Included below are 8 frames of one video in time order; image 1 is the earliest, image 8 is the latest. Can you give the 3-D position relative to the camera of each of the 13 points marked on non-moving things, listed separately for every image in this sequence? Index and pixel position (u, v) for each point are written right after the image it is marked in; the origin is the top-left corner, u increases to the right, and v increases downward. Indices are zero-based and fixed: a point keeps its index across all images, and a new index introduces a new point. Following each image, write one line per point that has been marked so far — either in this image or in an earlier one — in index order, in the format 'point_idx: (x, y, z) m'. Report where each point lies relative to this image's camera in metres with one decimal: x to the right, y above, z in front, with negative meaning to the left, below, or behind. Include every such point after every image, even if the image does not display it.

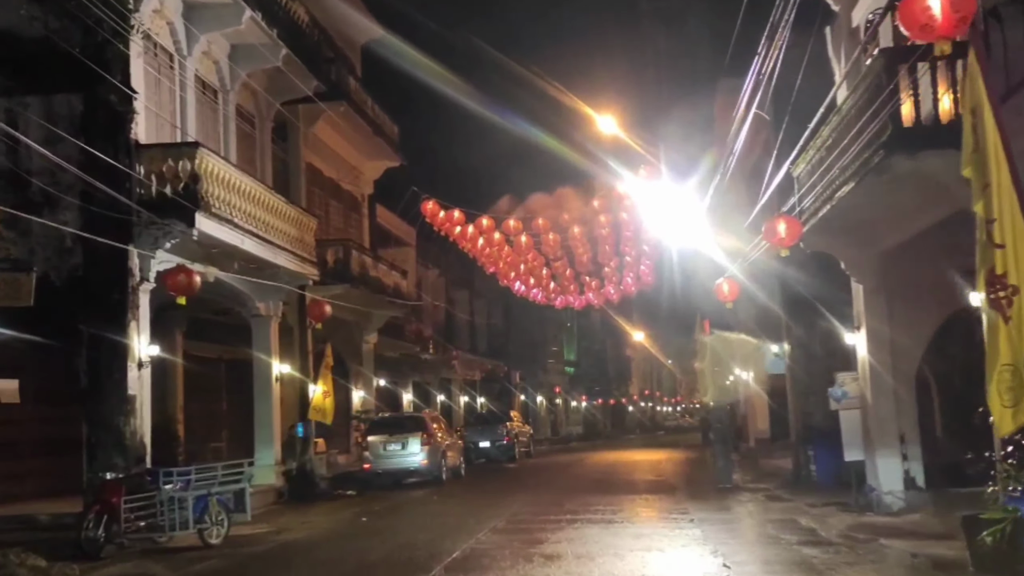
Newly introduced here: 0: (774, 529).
0: (+3.4, -3.1, +13.8) m
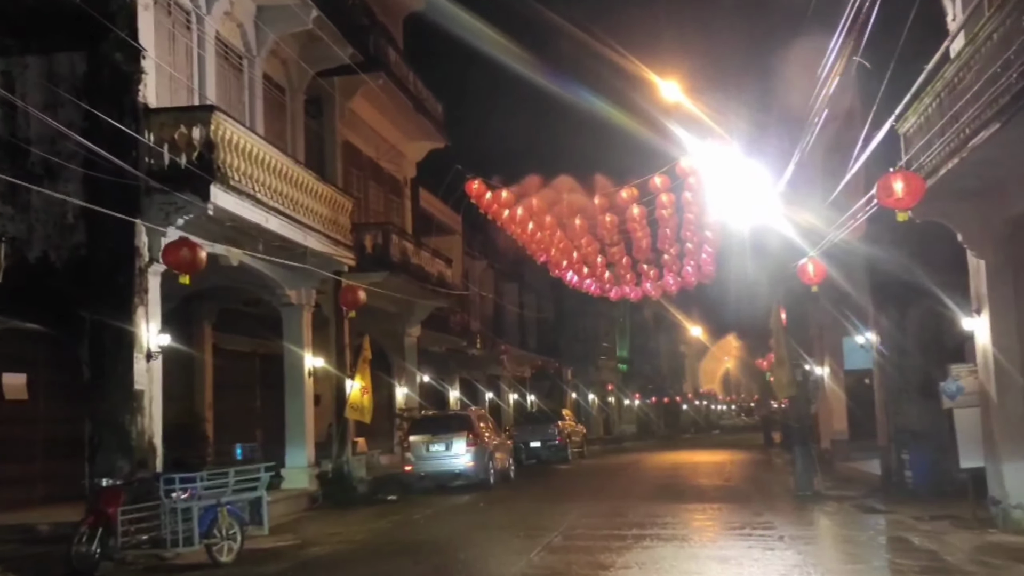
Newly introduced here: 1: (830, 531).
0: (+4.1, -2.9, +11.6) m
1: (+4.2, -3.2, +13.8) m
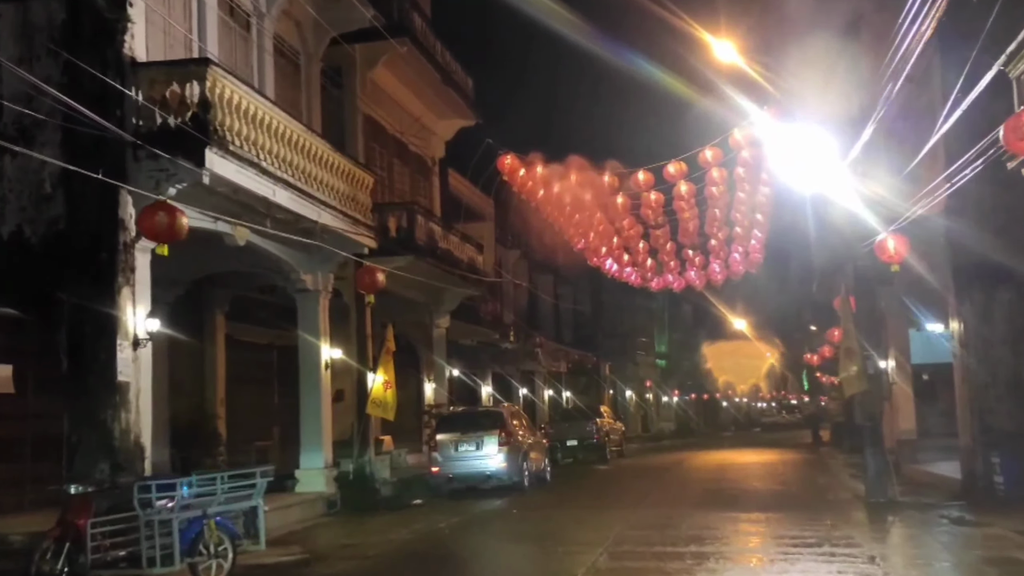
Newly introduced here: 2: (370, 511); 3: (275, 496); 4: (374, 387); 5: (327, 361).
0: (+4.4, -2.6, +9.7) m
1: (+4.6, -2.9, +11.8) m
2: (-2.5, -3.8, +18.2) m
3: (-3.8, -3.4, +17.1) m
4: (-2.6, -1.8, +19.5) m
5: (-3.2, -1.2, +17.9) m
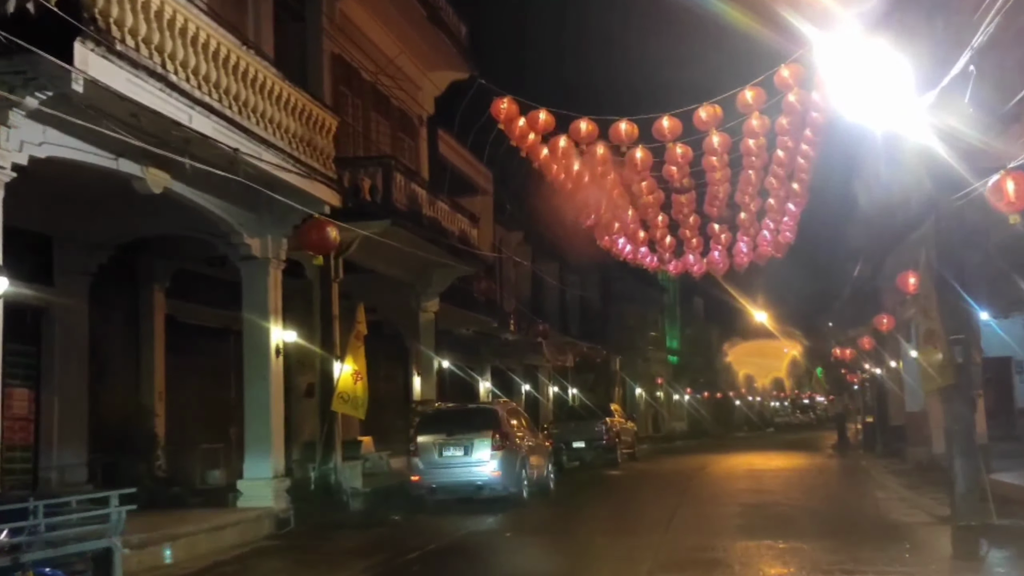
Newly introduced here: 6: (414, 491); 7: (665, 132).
0: (+4.3, -2.2, +6.2) m
1: (+4.5, -2.5, +8.4) m
2: (-2.5, -3.4, +14.8) m
3: (-3.9, -2.9, +13.7) m
4: (-2.6, -1.4, +16.1) m
5: (-3.2, -0.8, +14.5) m
6: (-1.6, -3.3, +17.0) m
7: (+2.3, +2.3, +15.9) m
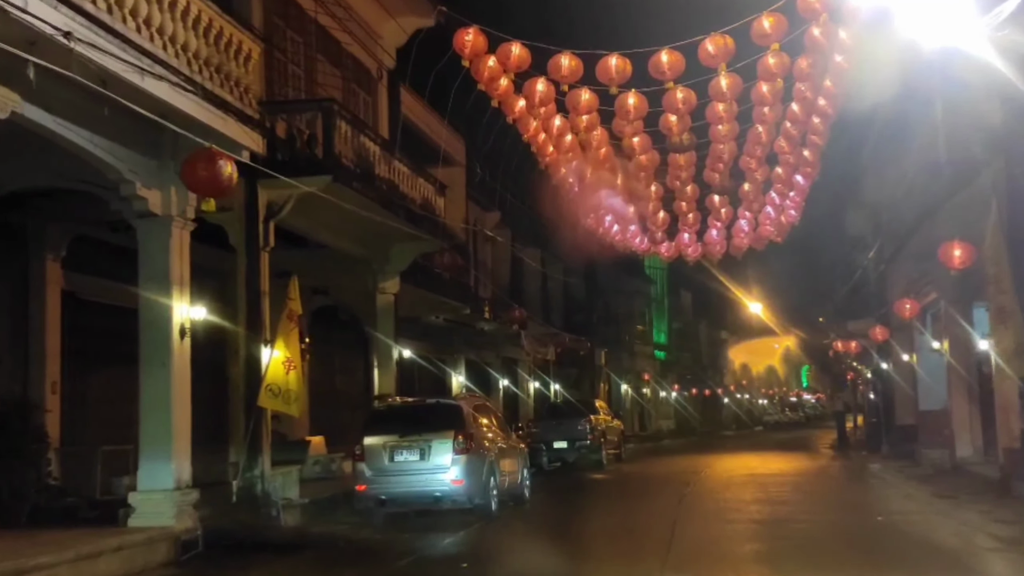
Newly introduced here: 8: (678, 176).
0: (+4.0, -1.9, +3.5) m
1: (+4.1, -2.2, +5.6) m
2: (-3.0, -3.0, +12.0) m
3: (-4.3, -2.5, +10.8) m
4: (-3.1, -1.0, +13.3) m
5: (-3.6, -0.4, +11.7) m
6: (-2.0, -2.9, +14.2) m
7: (+1.9, +2.7, +13.1) m
8: (+2.8, +1.9, +18.1) m
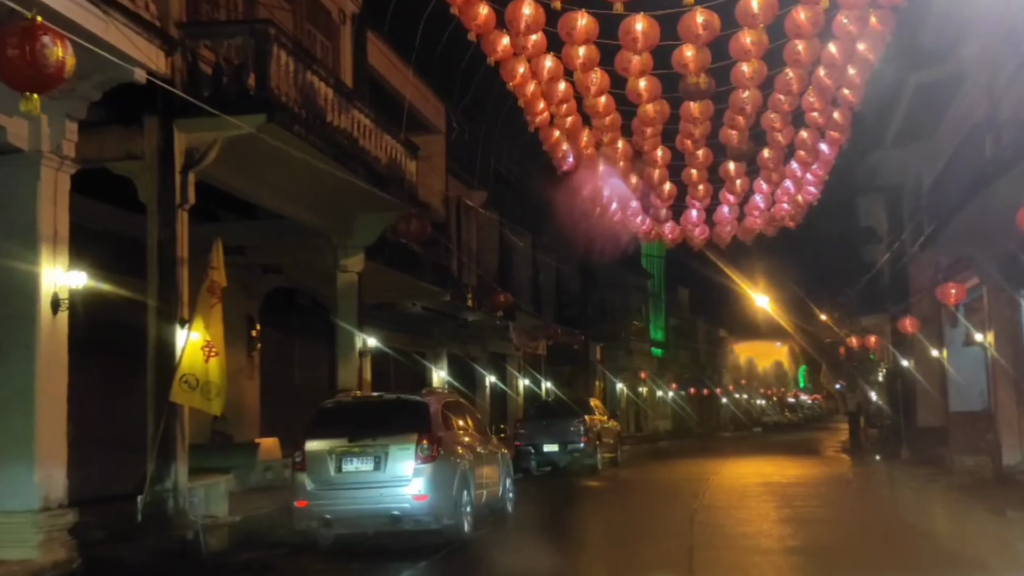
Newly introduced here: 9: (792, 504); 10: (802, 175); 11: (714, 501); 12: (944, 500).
0: (+3.8, -1.6, +0.8) m
1: (+3.9, -1.9, +3.0) m
2: (-3.2, -2.7, +9.3) m
3: (-4.6, -2.2, +8.1) m
4: (-3.3, -0.6, +10.6) m
5: (-3.9, -0.1, +9.0) m
6: (-2.3, -2.5, +11.5) m
7: (+1.7, +3.0, +10.4) m
8: (+2.6, +2.2, +15.4) m
9: (+4.4, -3.3, +16.5) m
10: (+5.0, +2.0, +18.1) m
11: (+3.3, -3.4, +17.1) m
12: (+7.5, -3.7, +18.5) m
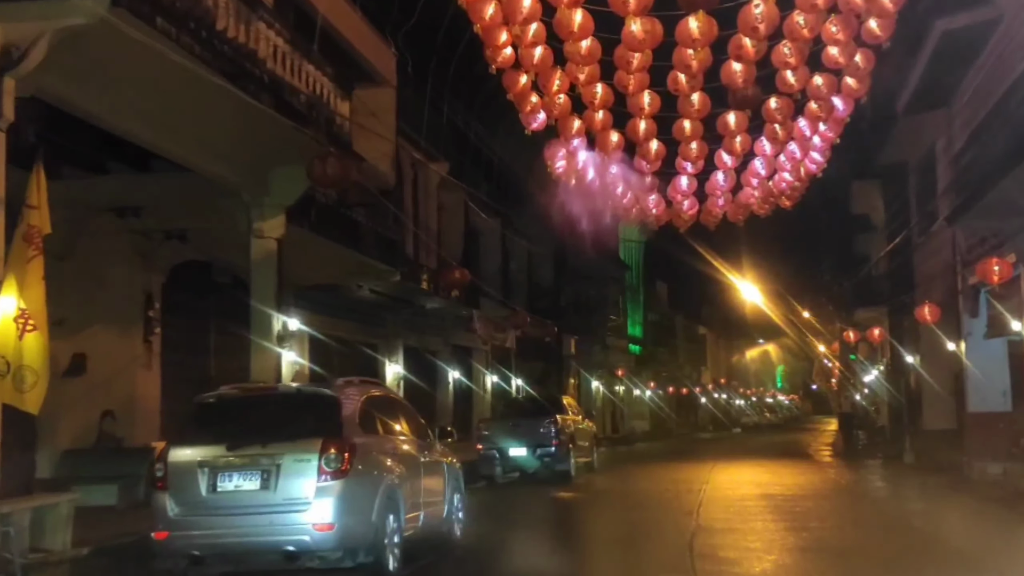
0: (+3.6, -1.3, -2.0) m
1: (+3.6, -1.5, +0.1) m
2: (-3.6, -2.3, +6.2) m
3: (-5.0, -1.8, +5.0) m
4: (-3.7, -0.3, +7.5) m
5: (-4.3, +0.3, +5.9) m
6: (-2.8, -2.2, +8.4) m
7: (+1.2, +3.4, +7.5) m
8: (+2.1, +2.6, +12.5) m
9: (+3.8, -3.0, +13.6) m
10: (+4.4, +2.4, +15.3) m
11: (+2.7, -3.1, +14.2) m
12: (+6.9, -3.3, +15.7) m
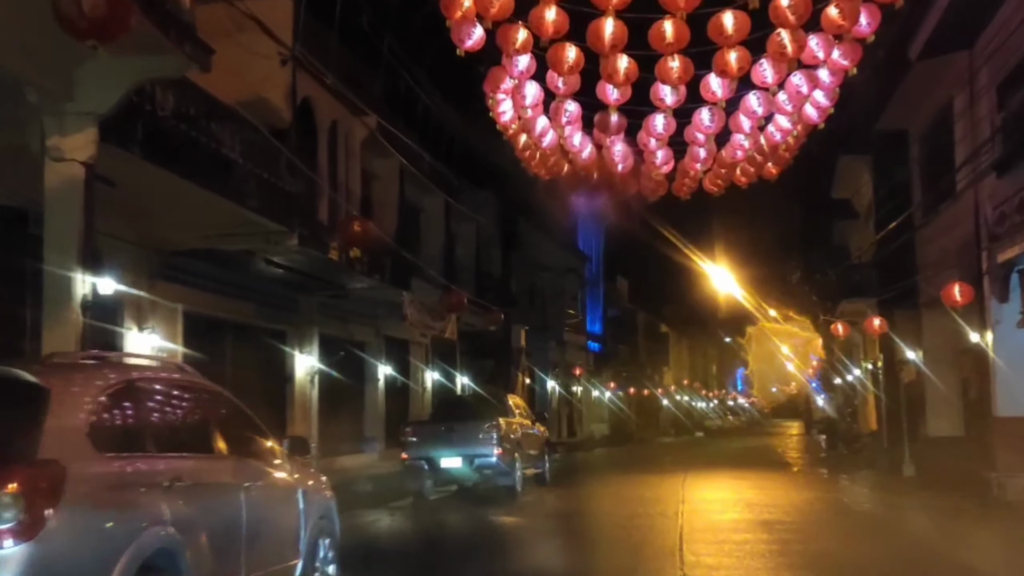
0: (+3.3, -0.8, -5.8) m
1: (+3.3, -1.1, -3.7) m
2: (-4.2, -1.8, +2.2) m
3: (-5.4, -1.3, +0.9) m
4: (-4.3, +0.2, +3.4) m
5: (-4.8, +0.8, +1.8) m
6: (-3.4, -1.7, +4.4) m
7: (+0.7, +3.8, +3.6) m
8: (+1.3, +3.0, +8.6) m
9: (+2.9, -2.6, +9.8) m
10: (+3.5, +2.8, +11.5) m
11: (+1.8, -2.7, +10.3) m
12: (+6.0, -3.0, +12.0) m
